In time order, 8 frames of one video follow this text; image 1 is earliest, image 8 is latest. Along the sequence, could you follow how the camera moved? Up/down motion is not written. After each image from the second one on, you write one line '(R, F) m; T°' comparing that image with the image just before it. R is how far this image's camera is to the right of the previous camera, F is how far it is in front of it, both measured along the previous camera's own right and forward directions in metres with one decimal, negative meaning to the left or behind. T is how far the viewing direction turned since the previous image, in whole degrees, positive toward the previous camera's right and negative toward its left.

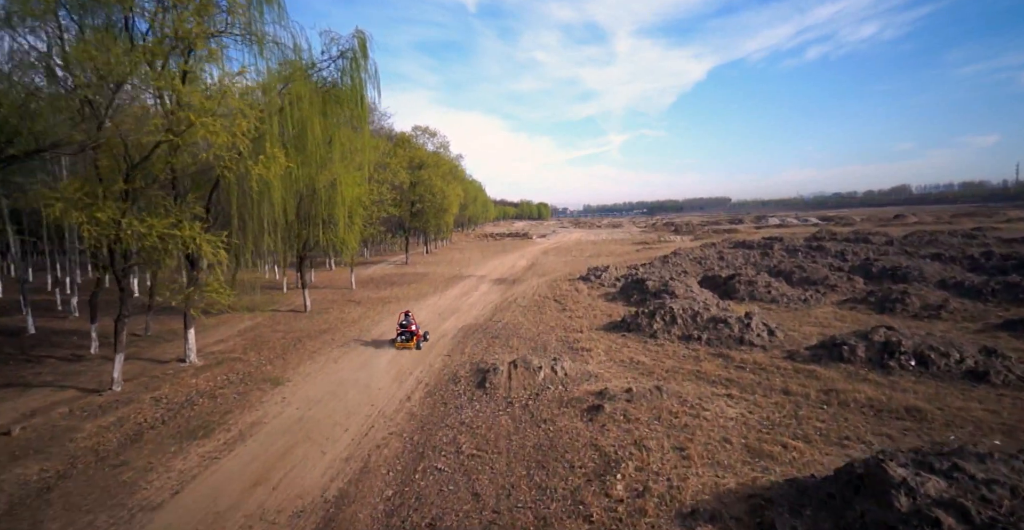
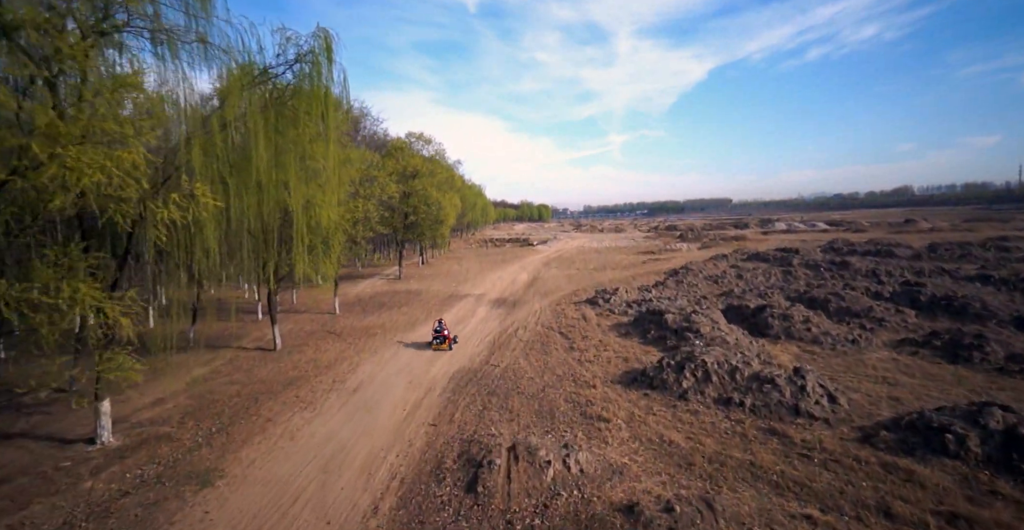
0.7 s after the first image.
(0.0, +2.3) m; 0°
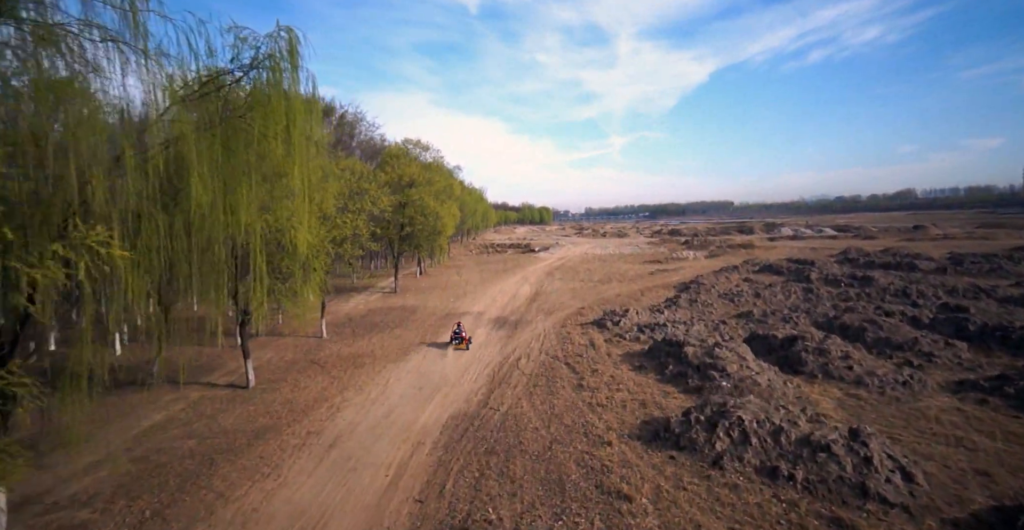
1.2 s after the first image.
(0.0, +1.7) m; 0°
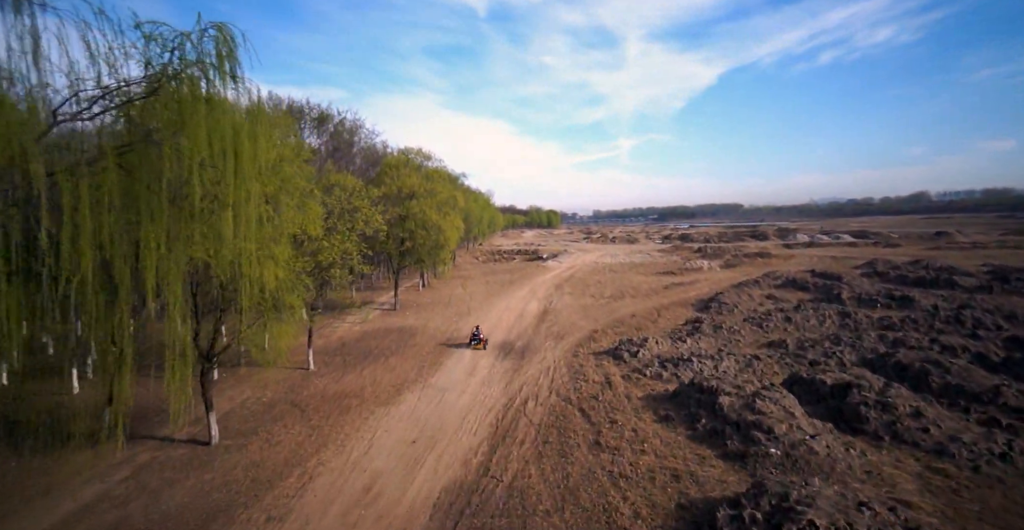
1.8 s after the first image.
(+0.1, +2.0) m; -1°
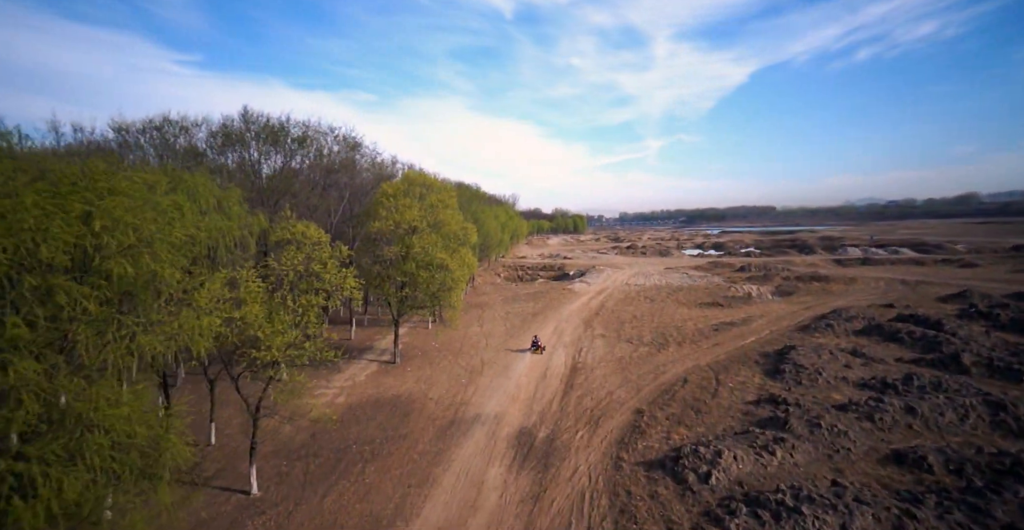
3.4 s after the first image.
(+0.2, +5.5) m; -3°
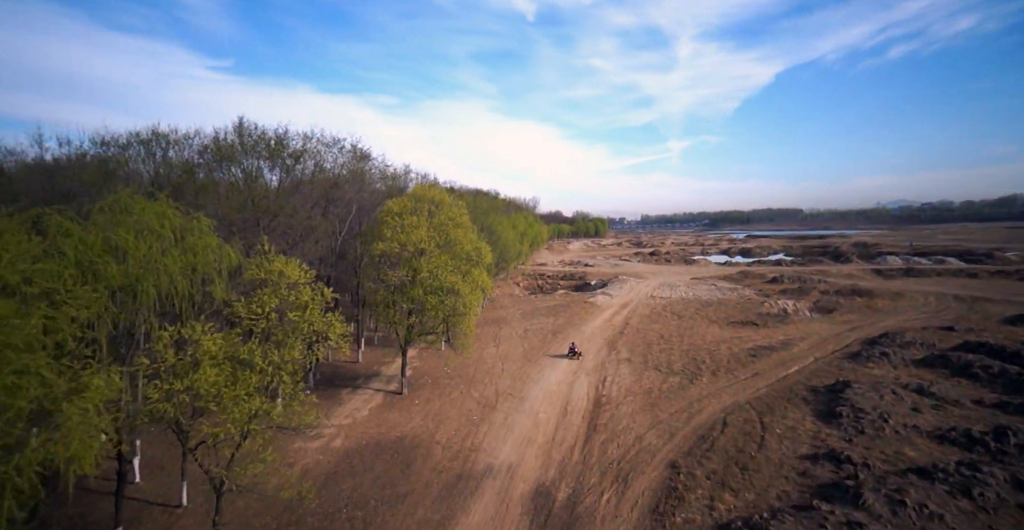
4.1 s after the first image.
(+0.2, +2.5) m; -2°
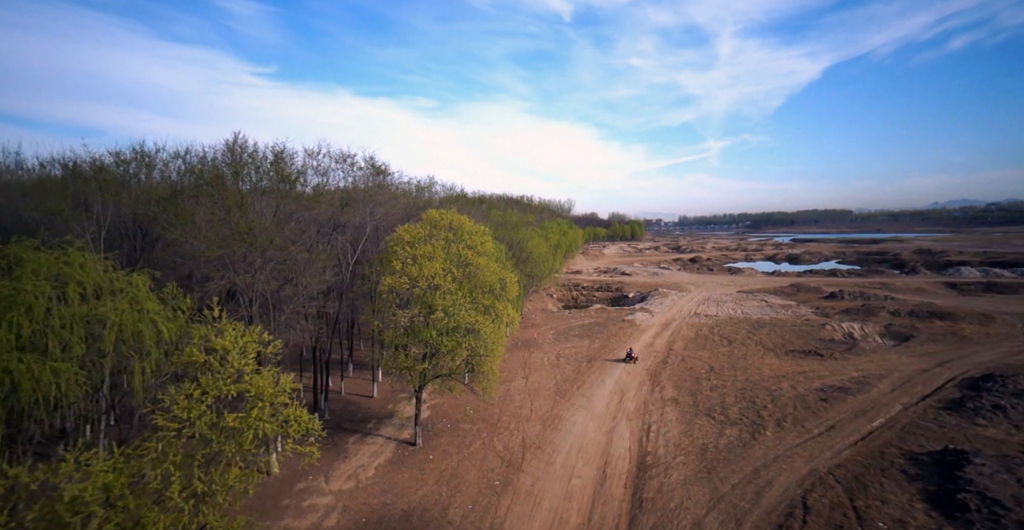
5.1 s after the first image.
(+0.3, +3.6) m; -4°
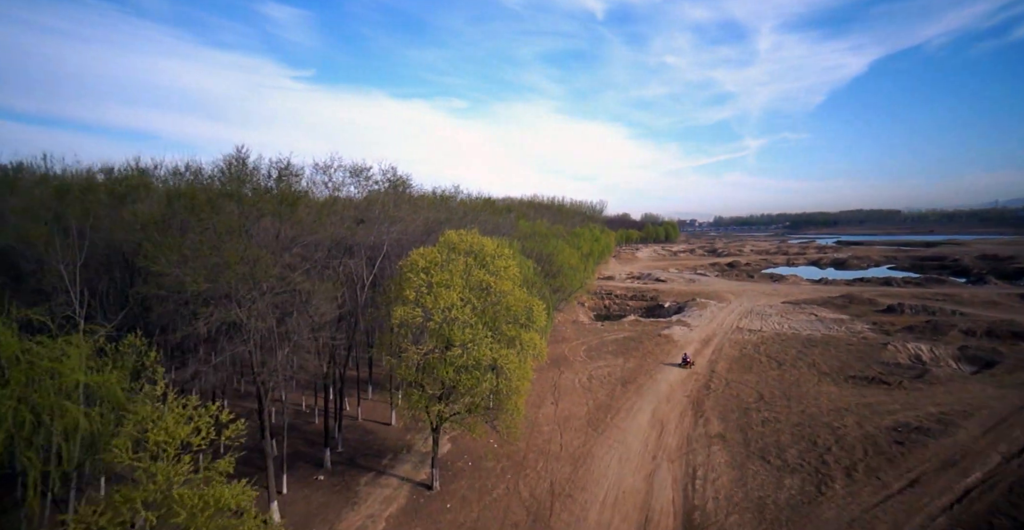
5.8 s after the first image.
(+0.2, +2.5) m; -3°
